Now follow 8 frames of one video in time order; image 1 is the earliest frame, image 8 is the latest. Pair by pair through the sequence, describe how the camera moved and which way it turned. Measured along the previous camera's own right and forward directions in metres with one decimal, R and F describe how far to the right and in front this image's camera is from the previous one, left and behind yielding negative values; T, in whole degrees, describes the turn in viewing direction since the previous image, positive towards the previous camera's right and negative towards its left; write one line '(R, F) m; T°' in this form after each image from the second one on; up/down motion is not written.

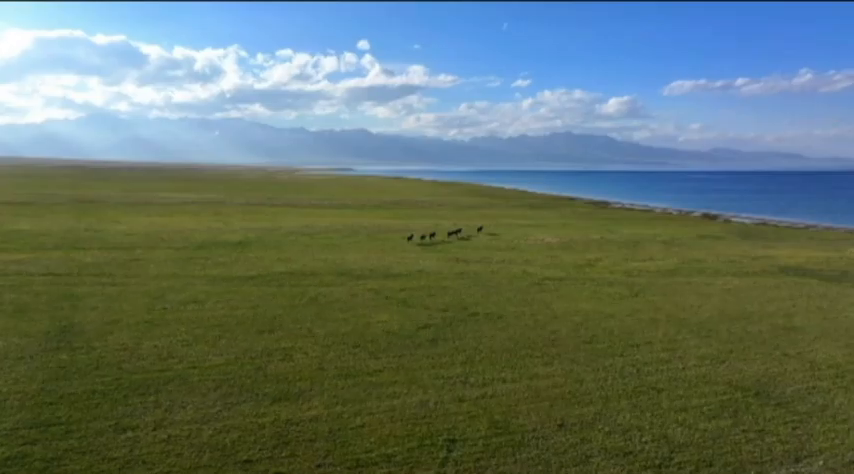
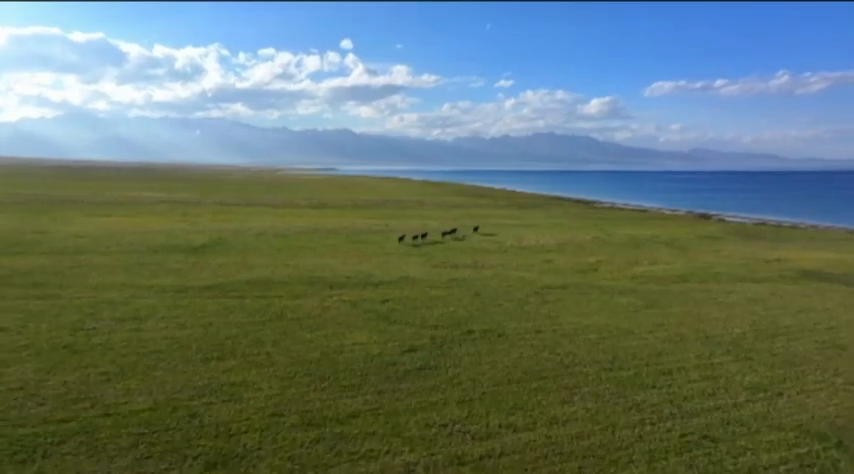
(-0.1, +3.6) m; +2°
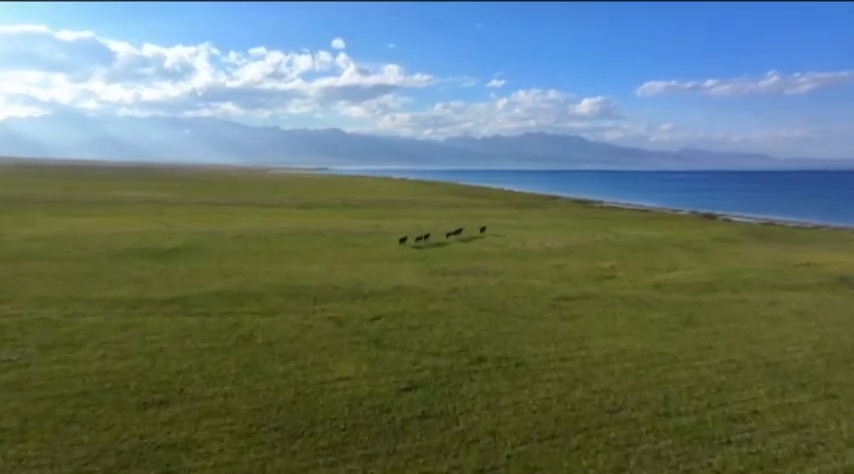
(-0.2, +3.6) m; +1°
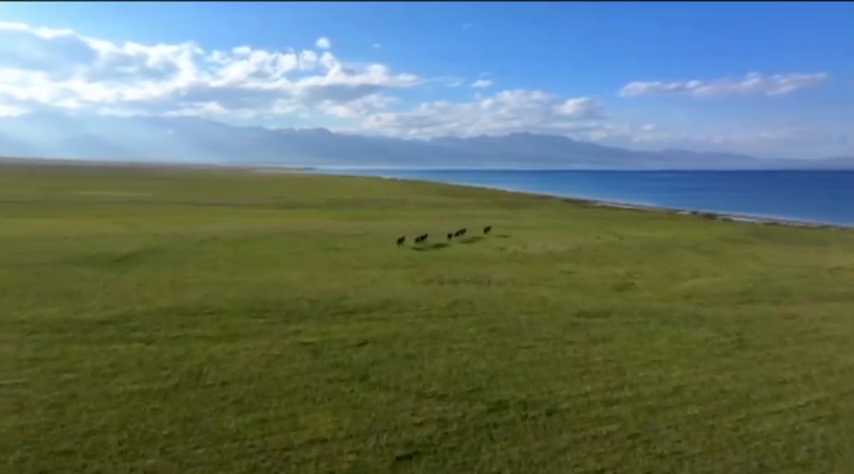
(-0.3, +3.8) m; +1°
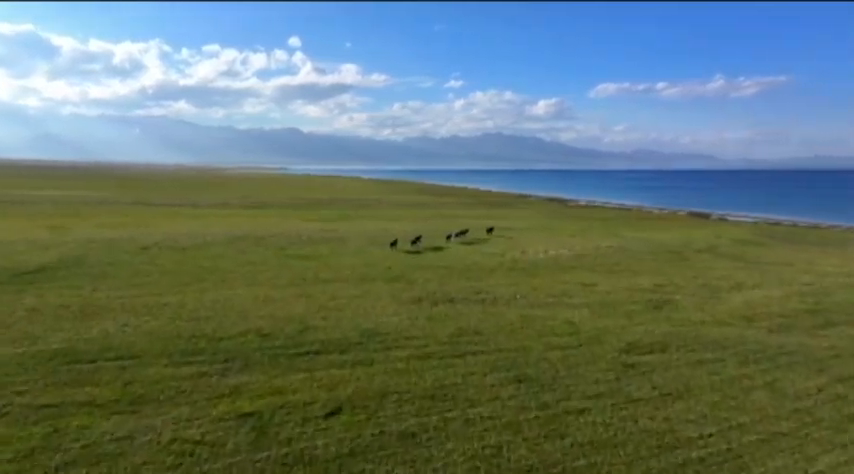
(-0.5, +5.3) m; +2°
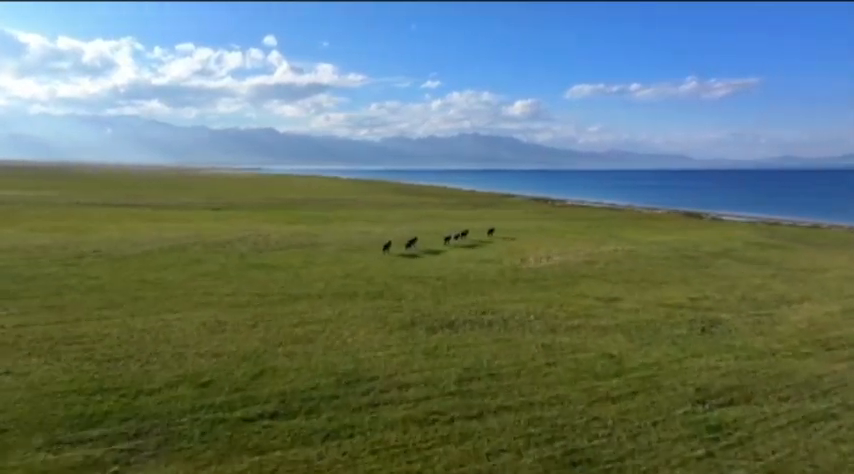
(-0.4, +4.1) m; +2°
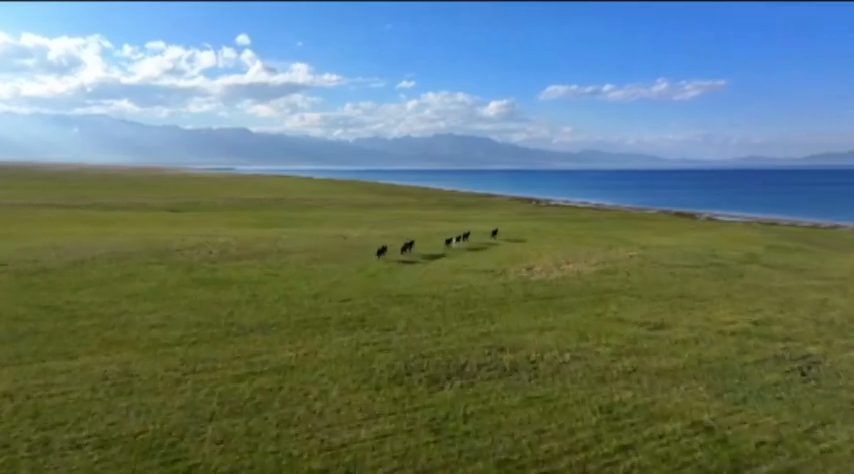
(-0.4, +4.6) m; +2°
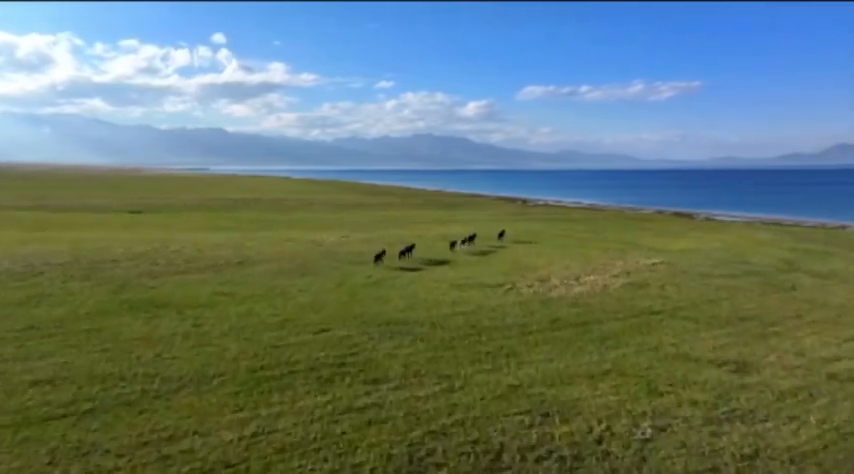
(-0.4, +4.3) m; +2°
